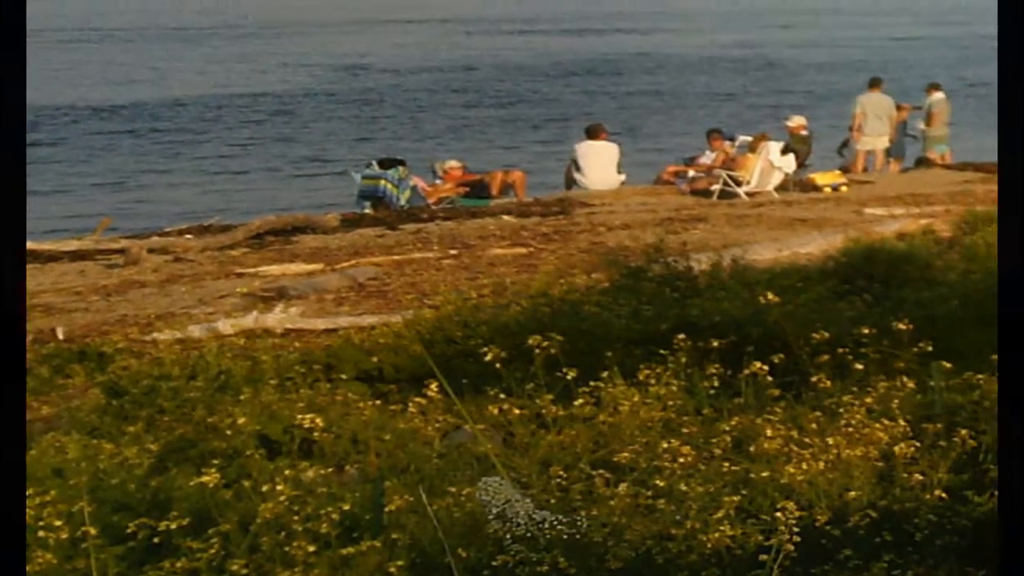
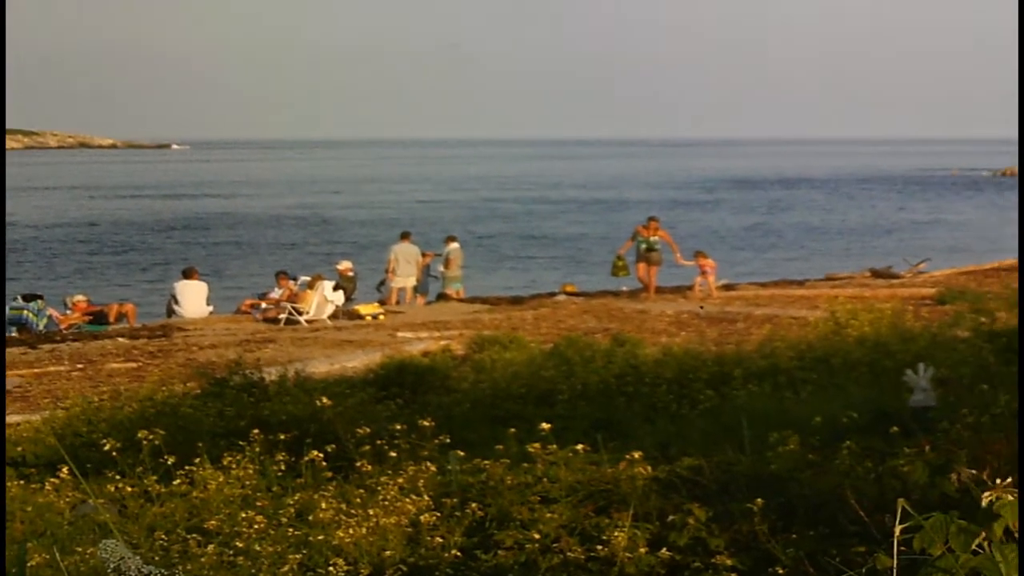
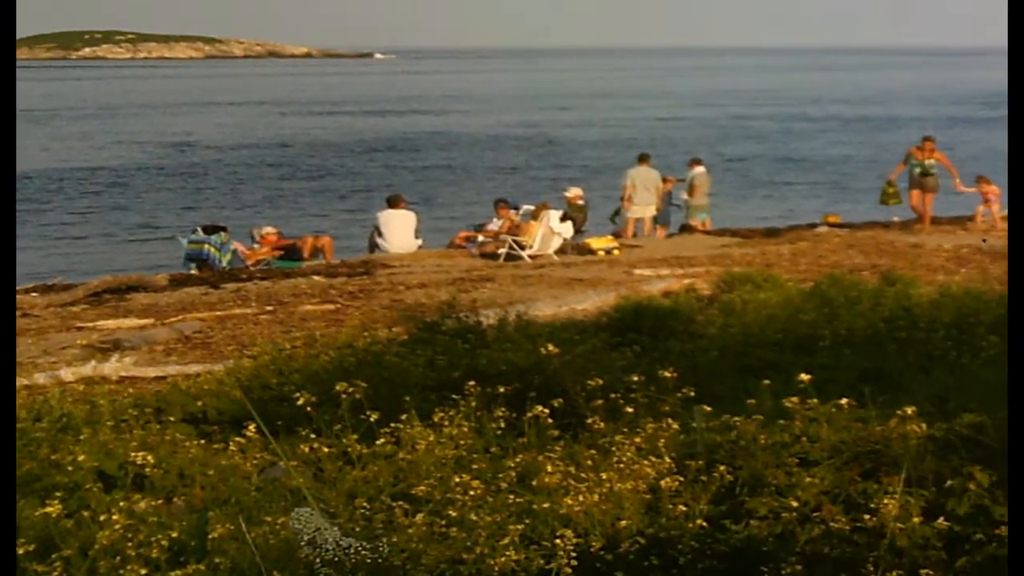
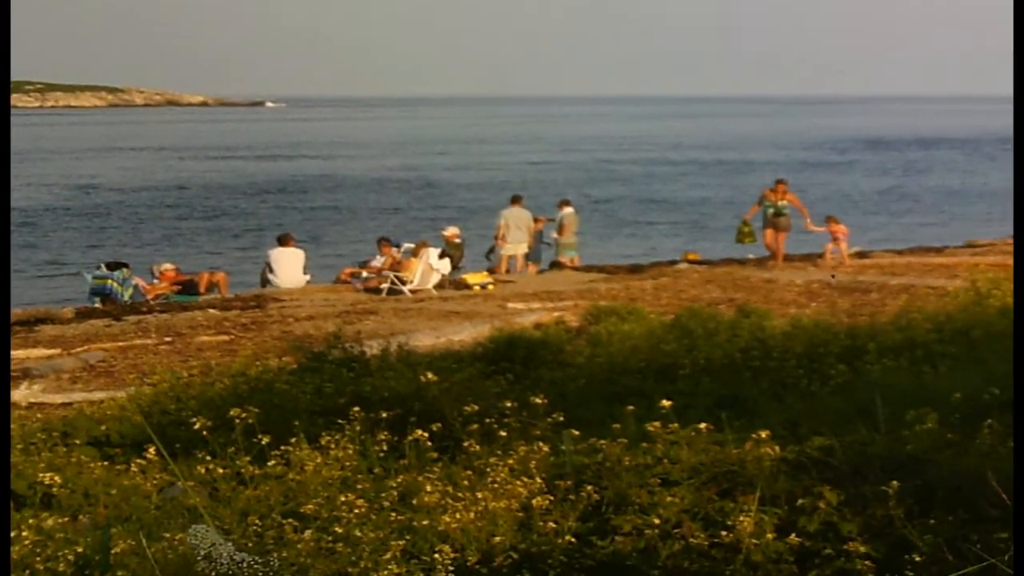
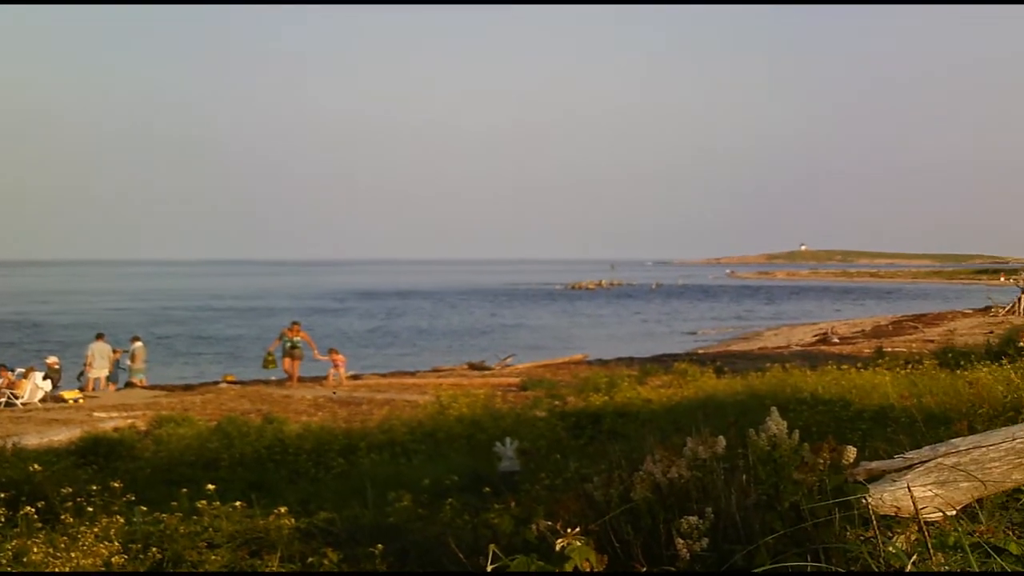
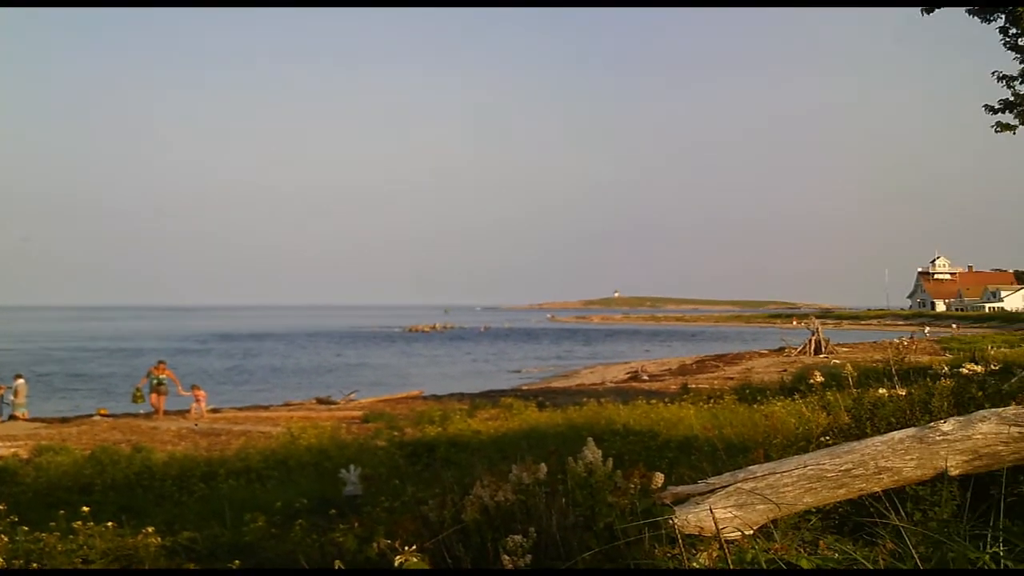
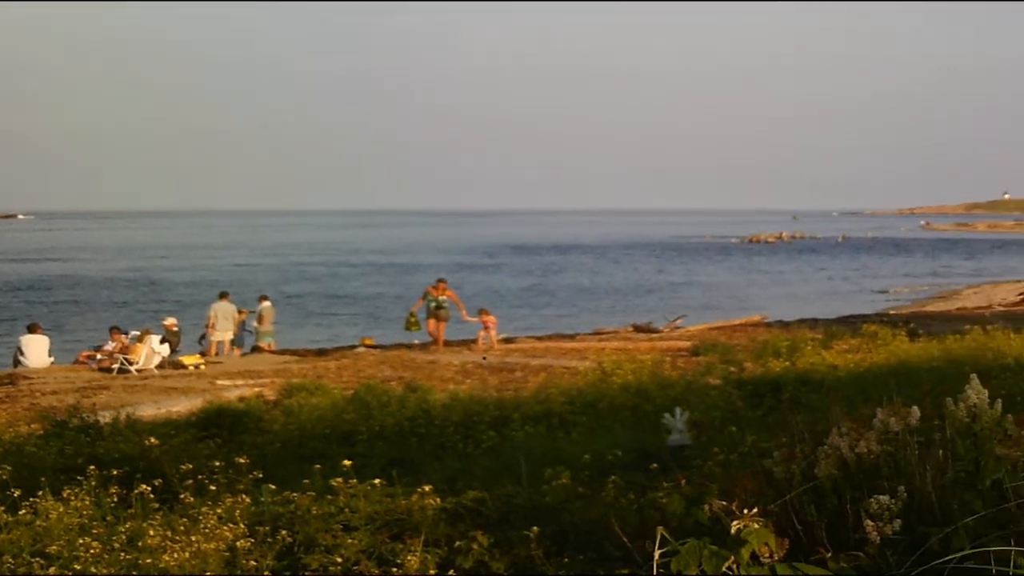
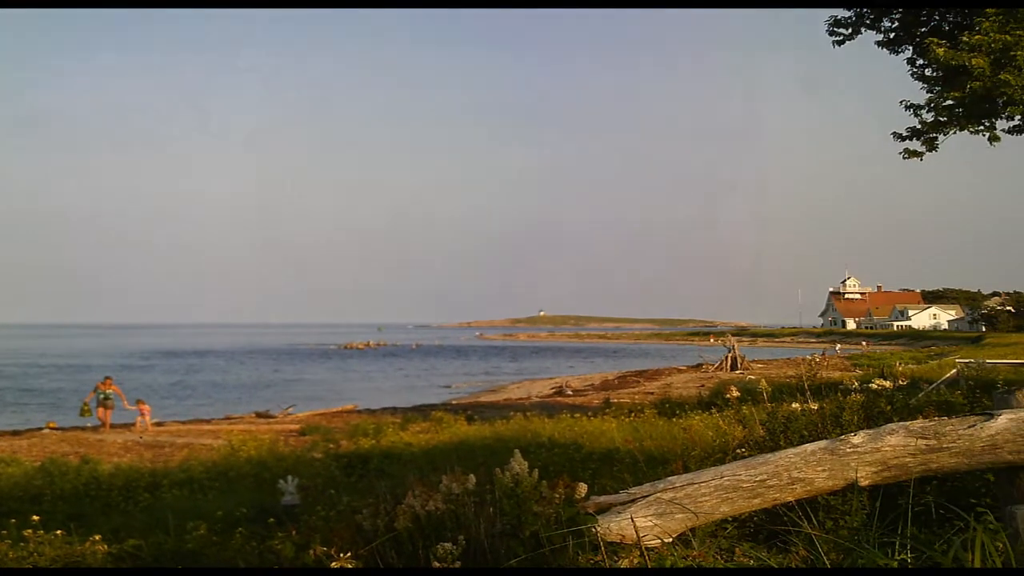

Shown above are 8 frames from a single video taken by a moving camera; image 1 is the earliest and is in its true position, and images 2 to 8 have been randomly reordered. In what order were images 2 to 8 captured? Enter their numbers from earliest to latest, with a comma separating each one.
3, 4, 2, 7, 5, 6, 8
